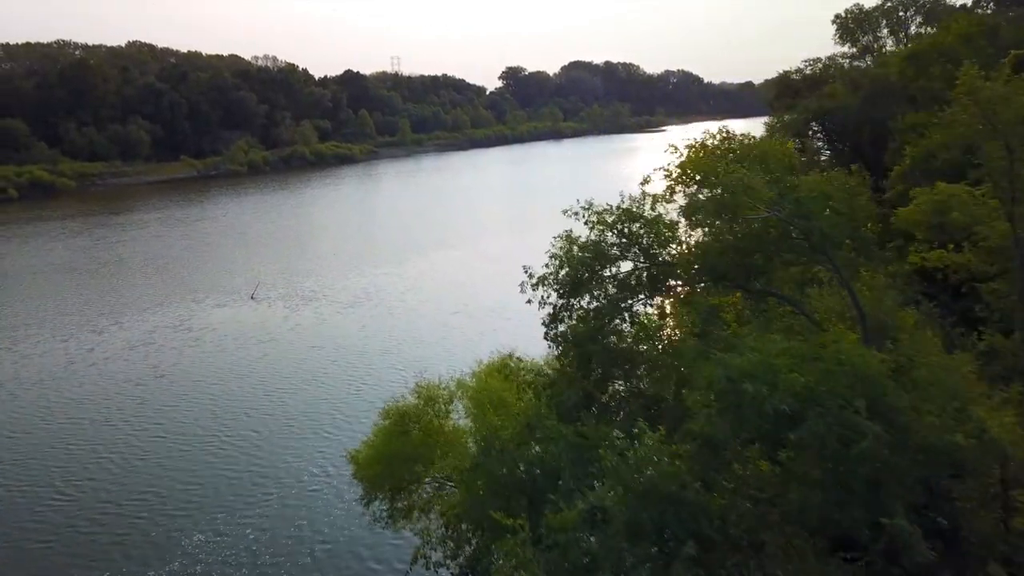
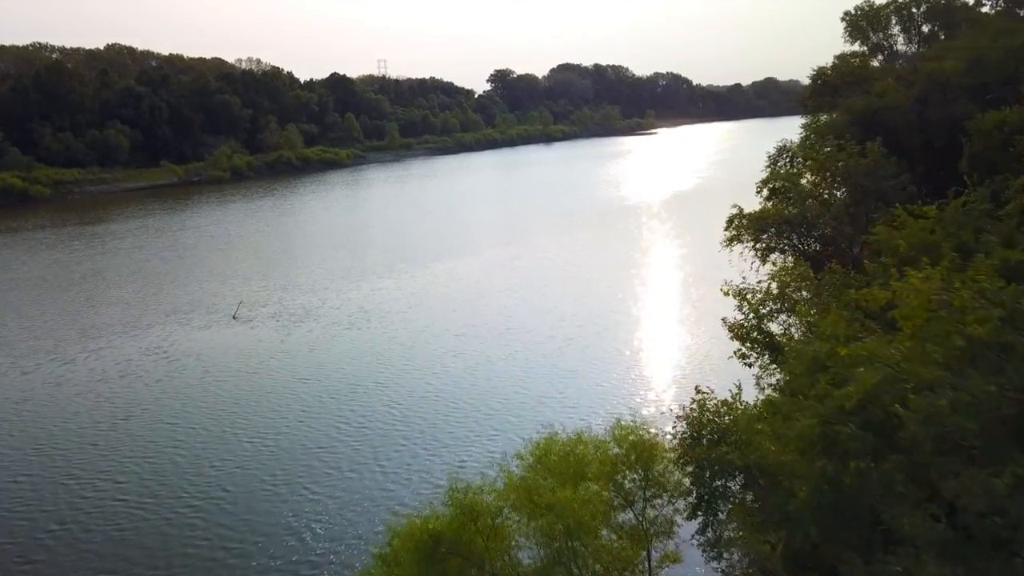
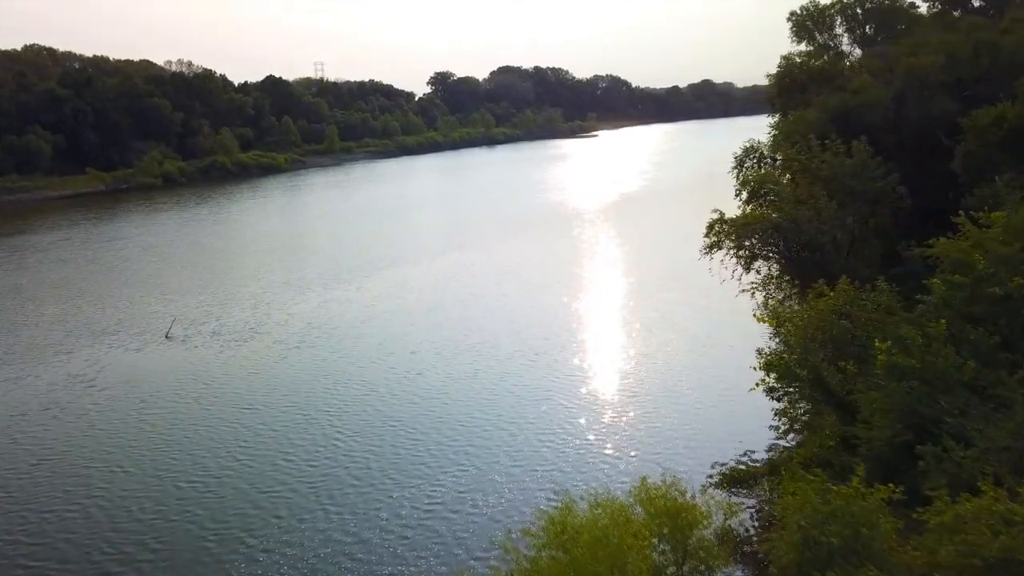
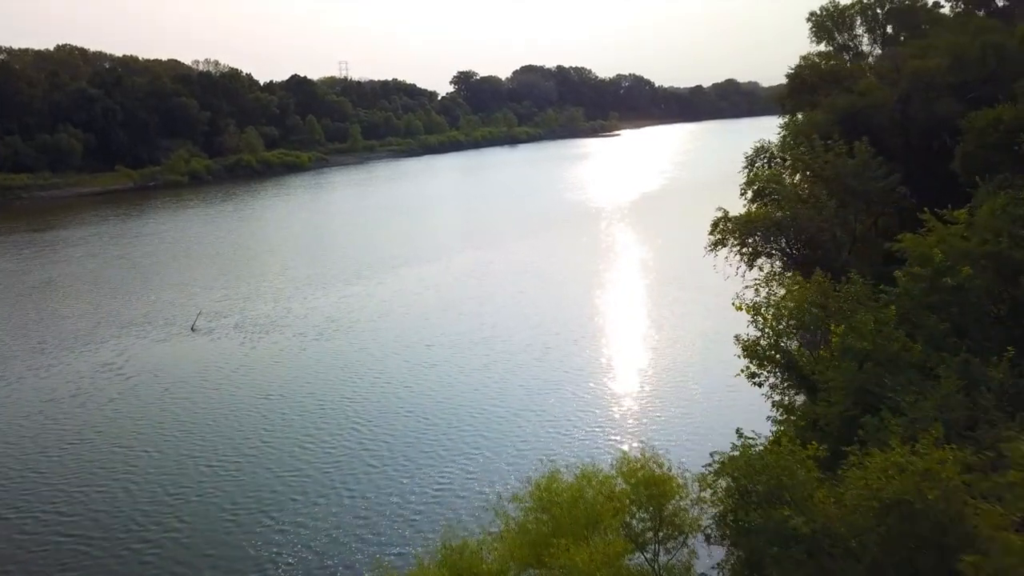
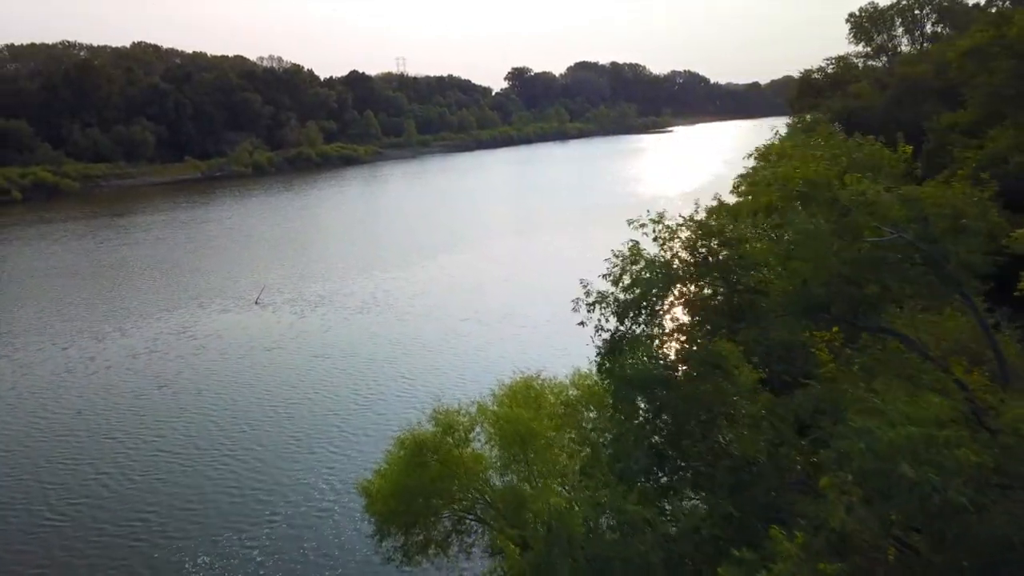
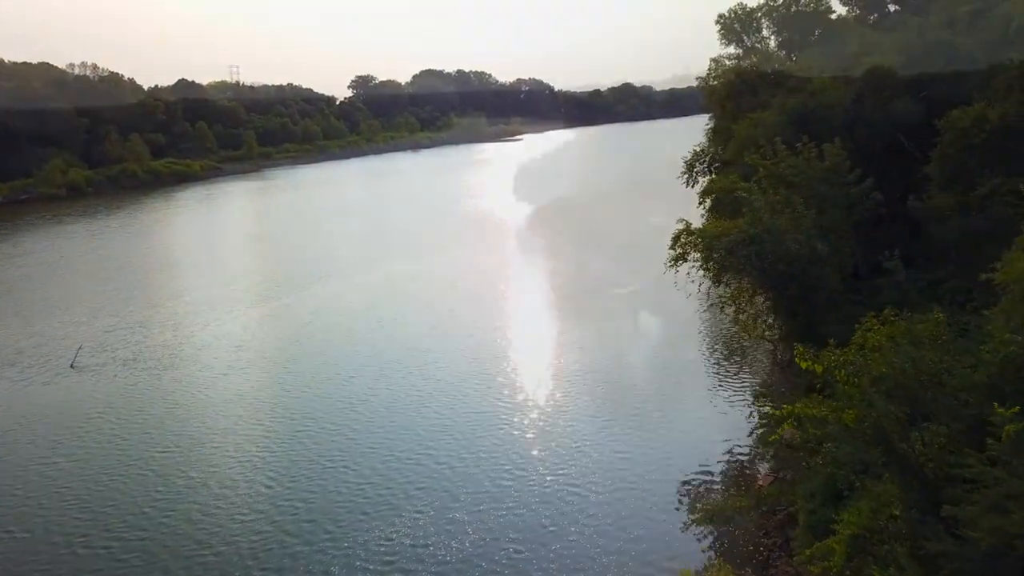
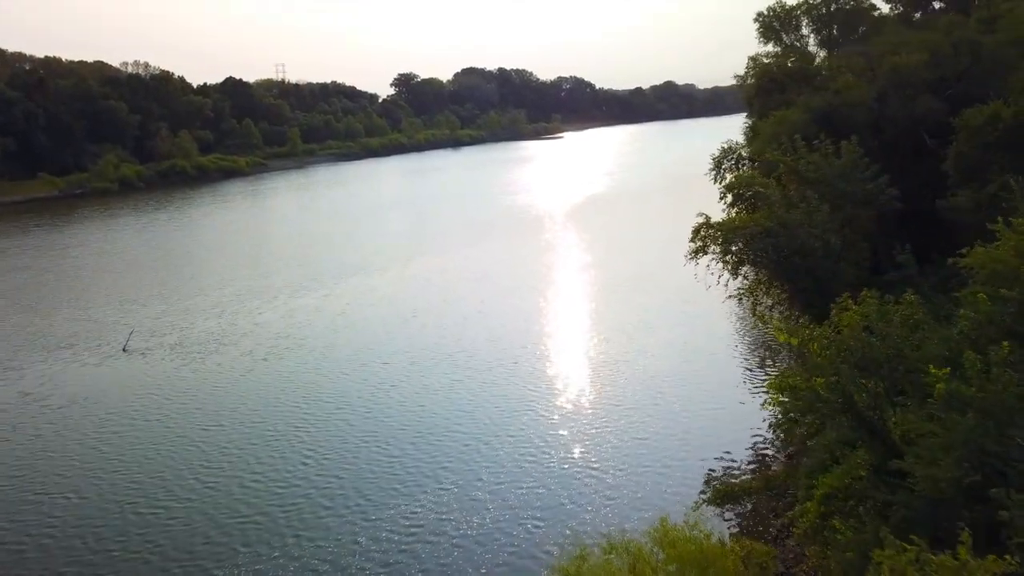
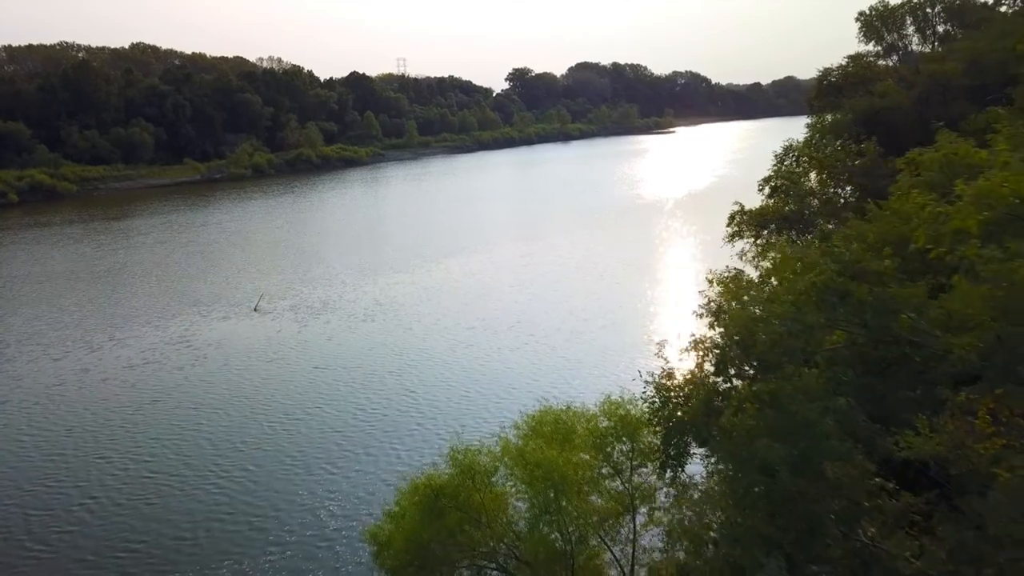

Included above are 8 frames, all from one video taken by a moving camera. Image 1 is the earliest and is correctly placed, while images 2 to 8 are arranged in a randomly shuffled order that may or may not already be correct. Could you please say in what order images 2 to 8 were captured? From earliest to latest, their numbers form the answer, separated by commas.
5, 8, 2, 4, 3, 7, 6
